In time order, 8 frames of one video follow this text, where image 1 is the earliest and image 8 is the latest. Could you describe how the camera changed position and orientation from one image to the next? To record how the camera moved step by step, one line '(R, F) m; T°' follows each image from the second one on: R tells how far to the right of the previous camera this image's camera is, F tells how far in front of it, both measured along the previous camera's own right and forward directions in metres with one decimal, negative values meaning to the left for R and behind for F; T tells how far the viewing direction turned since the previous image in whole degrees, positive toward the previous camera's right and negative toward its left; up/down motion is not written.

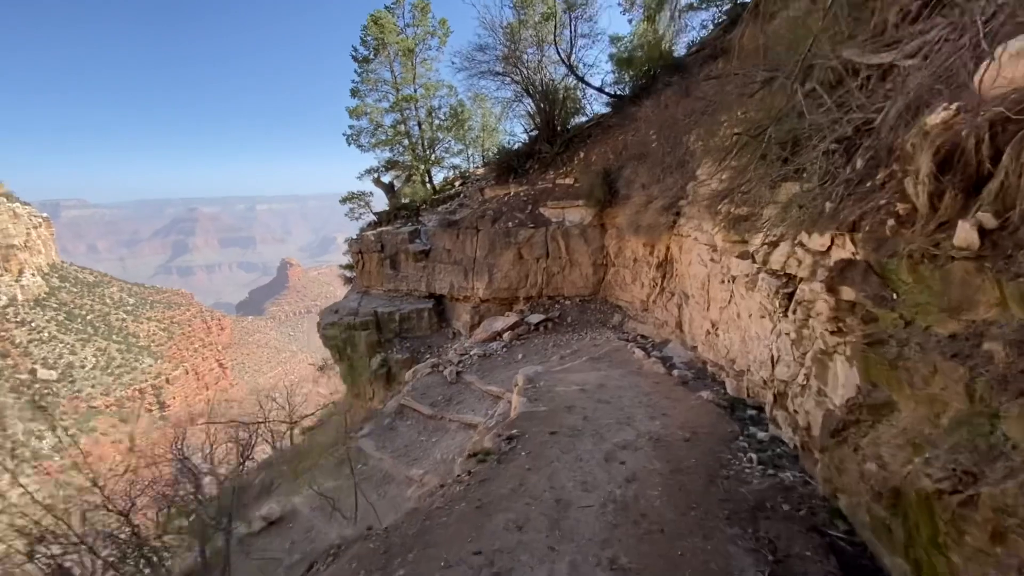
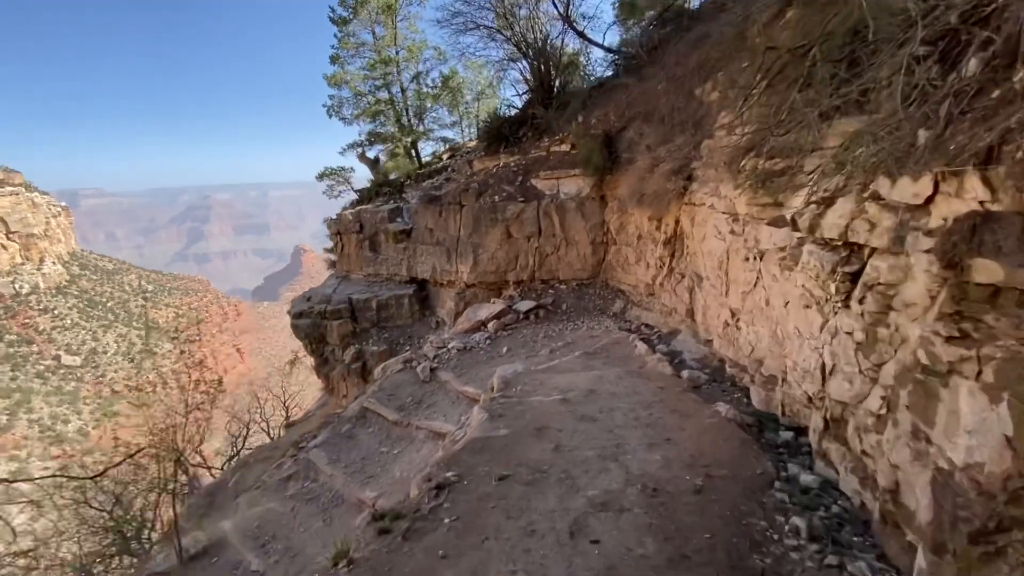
(+0.5, +1.2) m; -1°
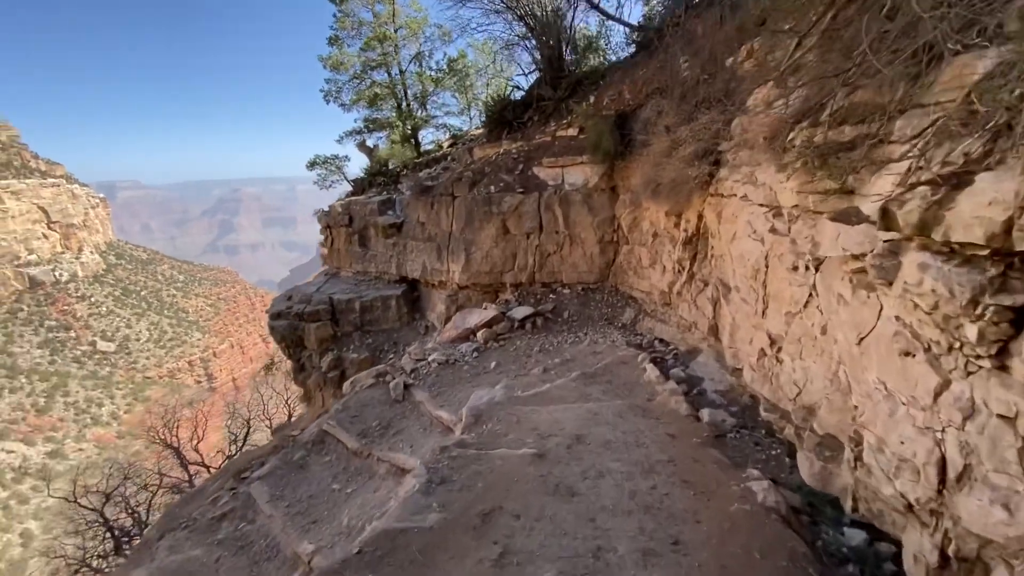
(+0.4, +1.1) m; -3°
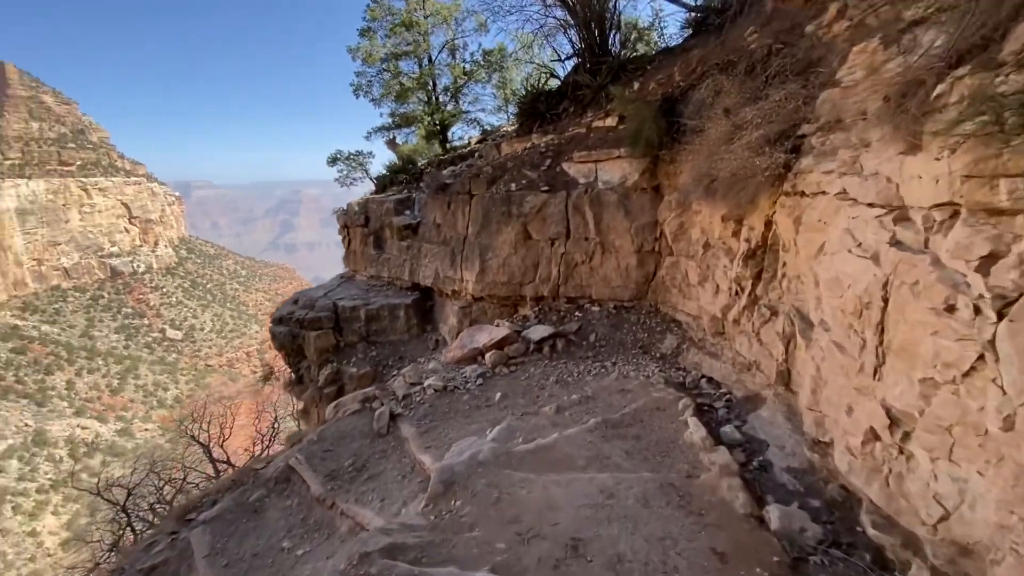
(+0.3, +1.1) m; -5°
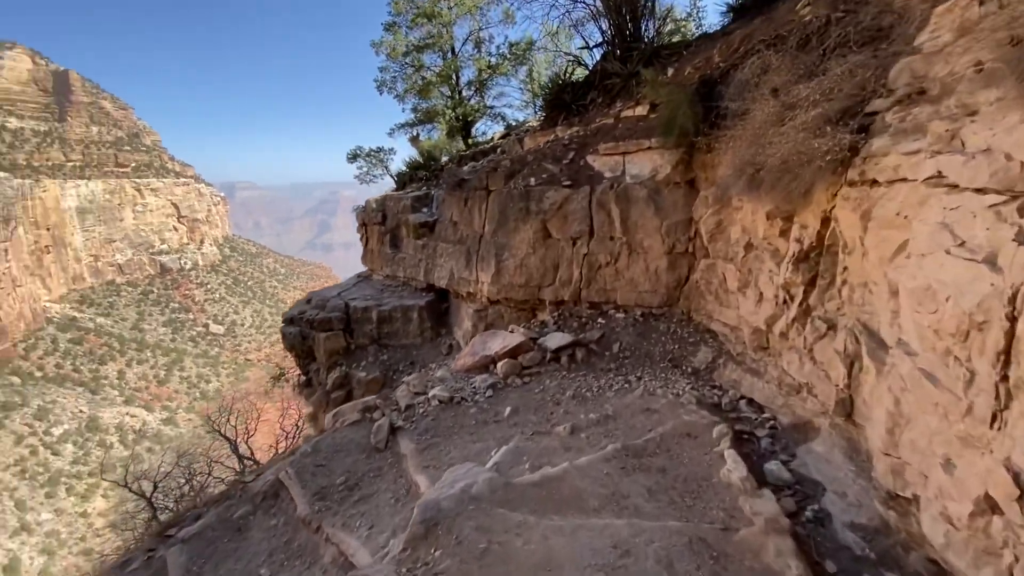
(+0.2, +0.5) m; -4°
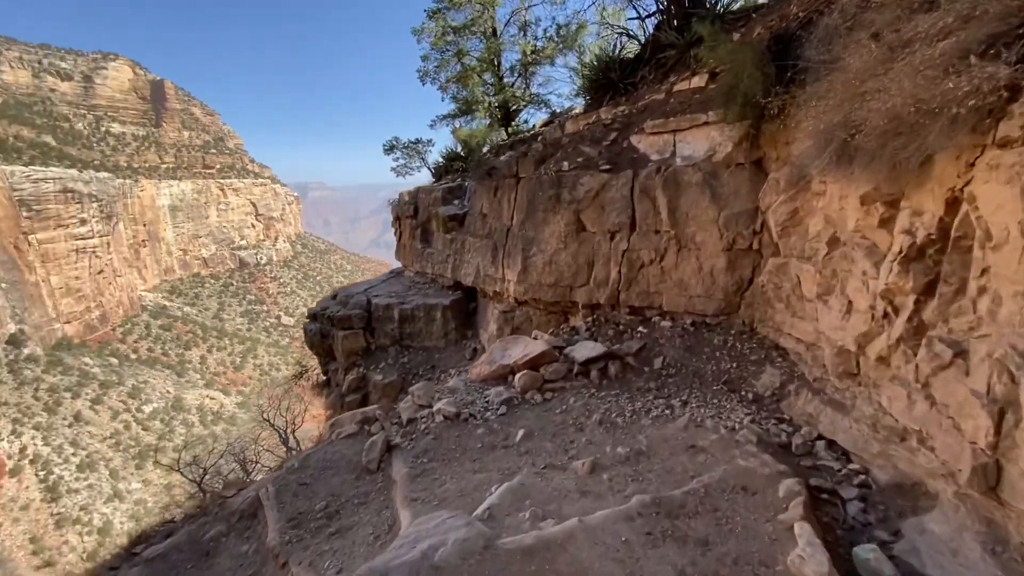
(+0.3, +0.8) m; -7°
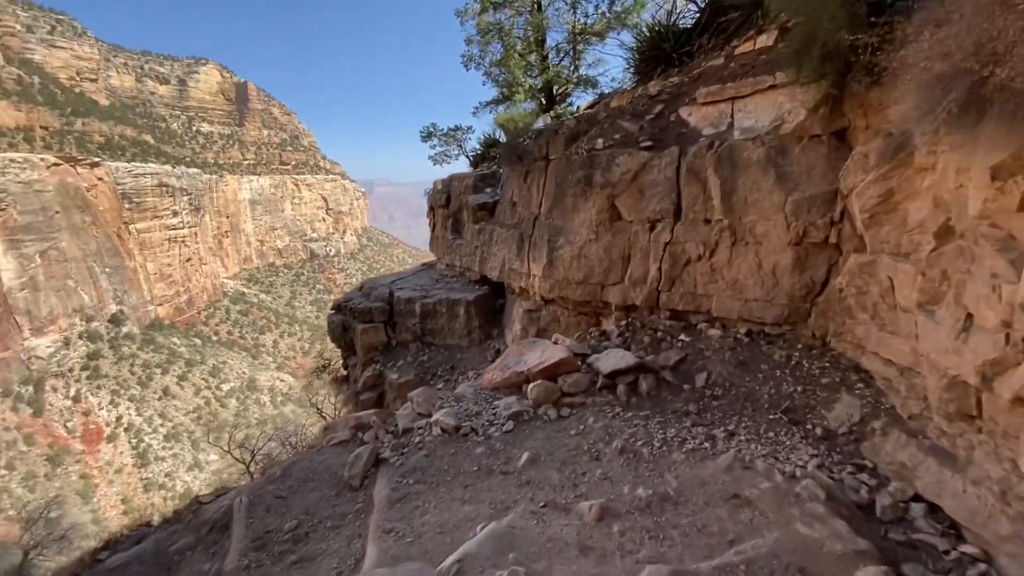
(+0.3, +0.7) m; -7°
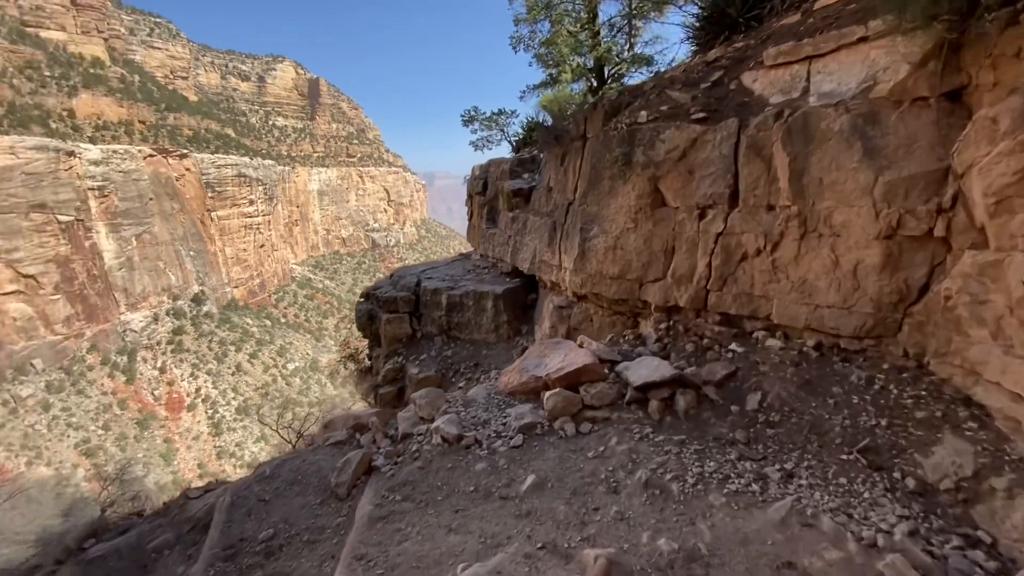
(+0.3, +0.5) m; -7°
